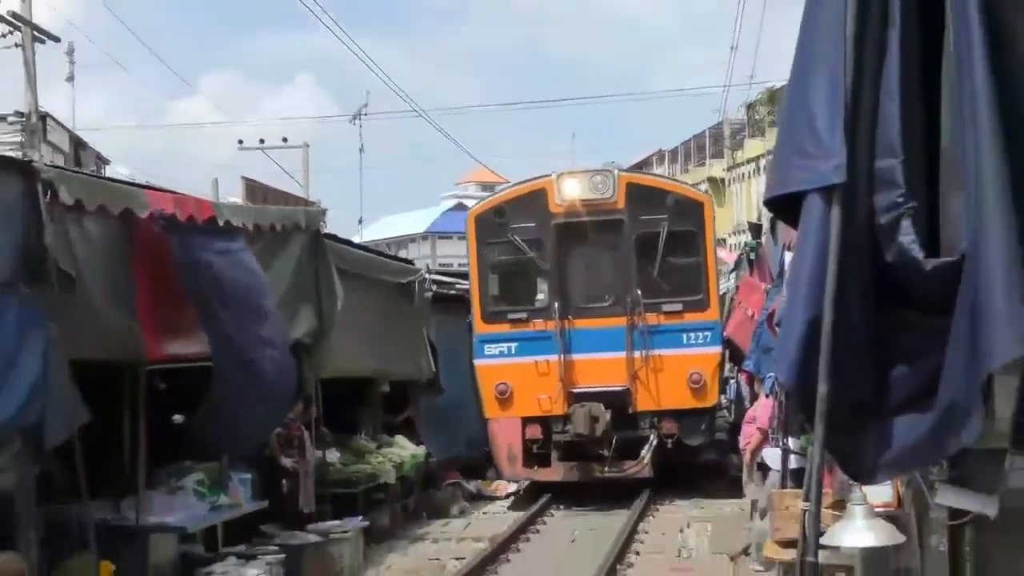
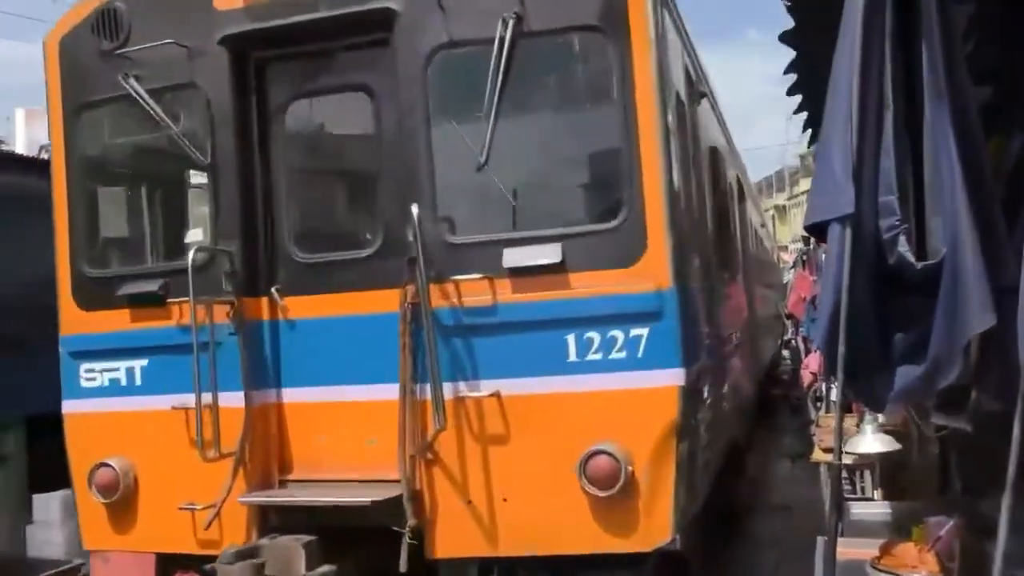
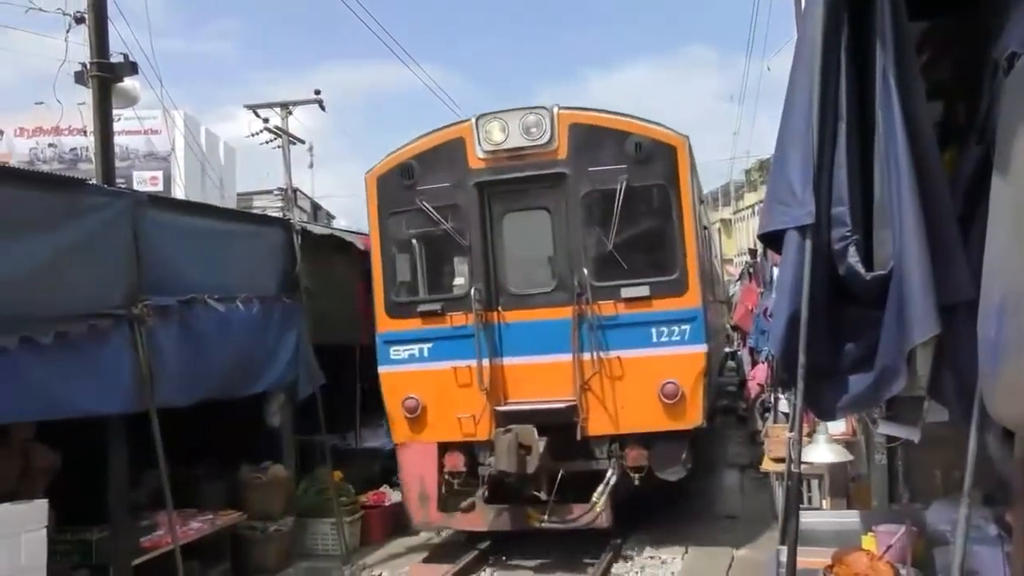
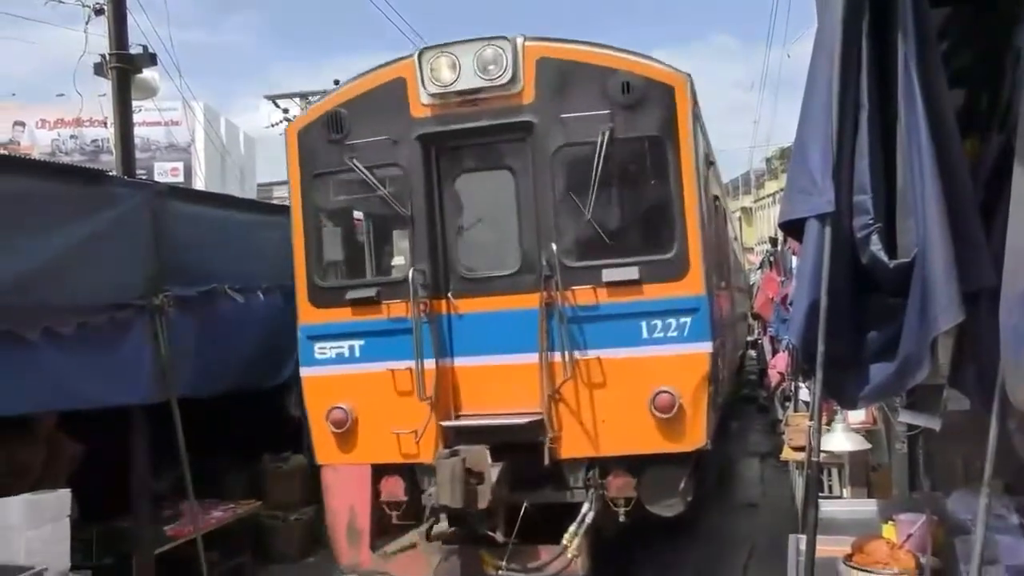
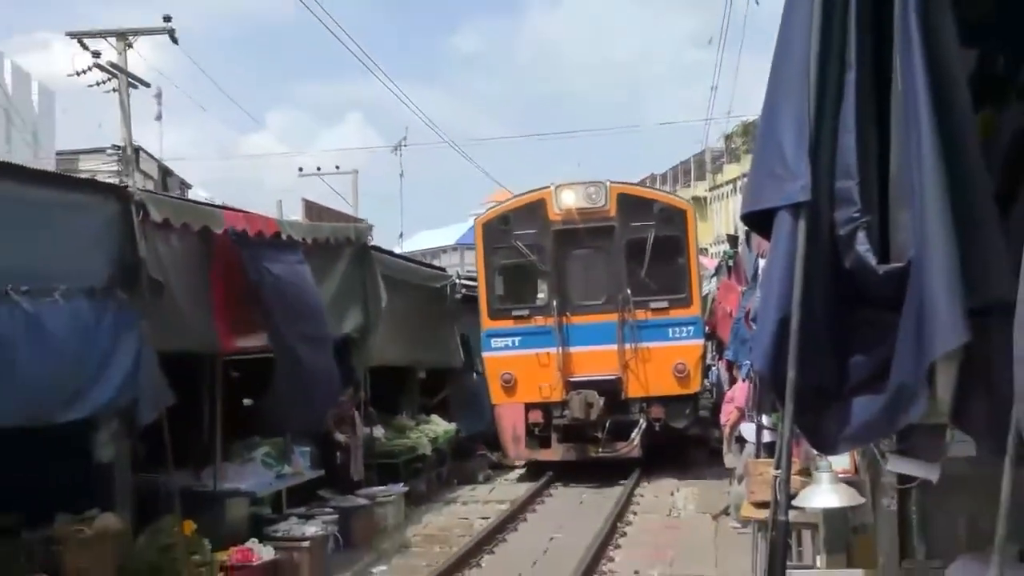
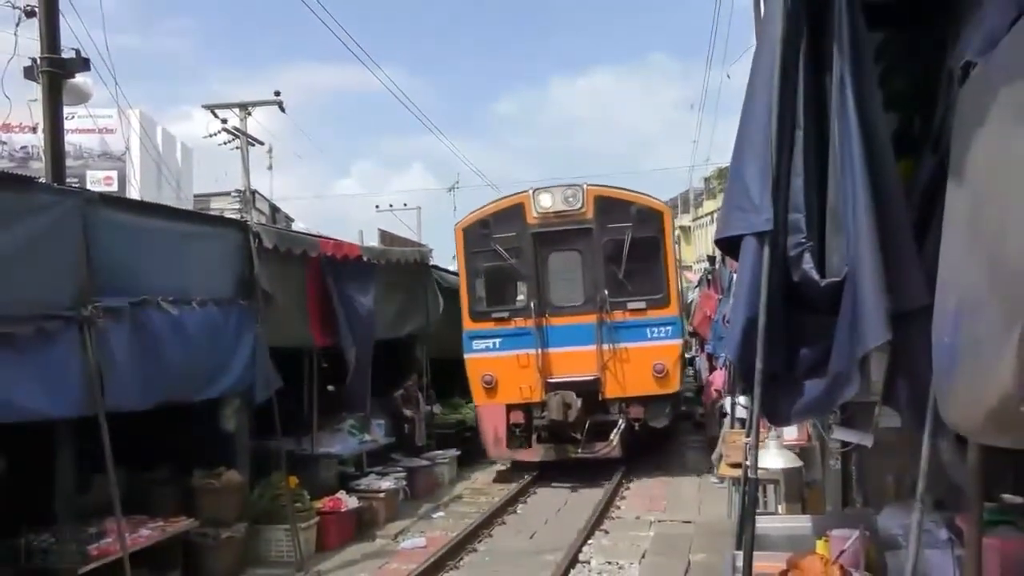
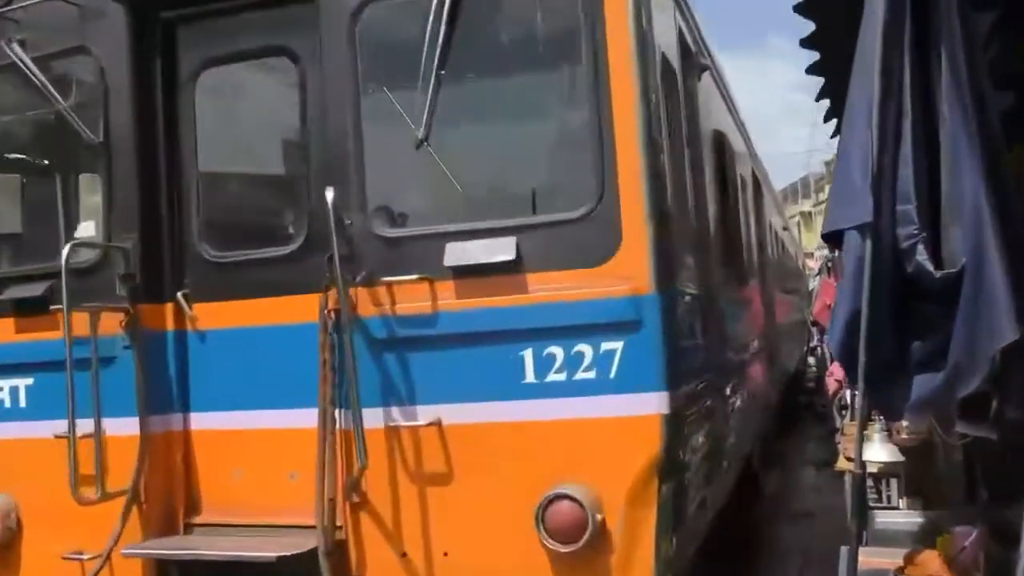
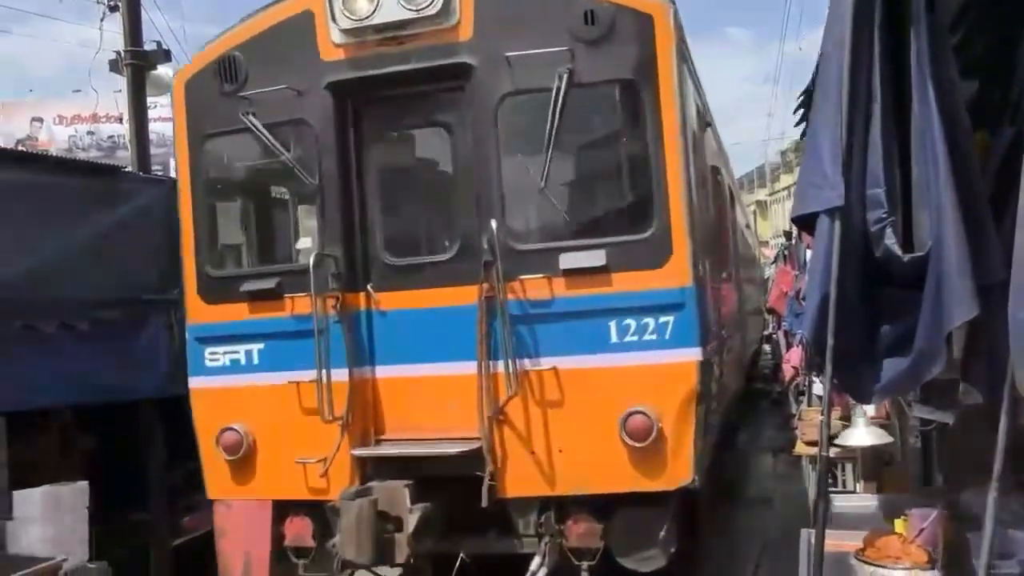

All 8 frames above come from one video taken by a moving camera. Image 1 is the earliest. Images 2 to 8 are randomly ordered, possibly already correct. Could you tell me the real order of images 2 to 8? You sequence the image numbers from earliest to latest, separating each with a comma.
5, 6, 3, 4, 8, 2, 7
